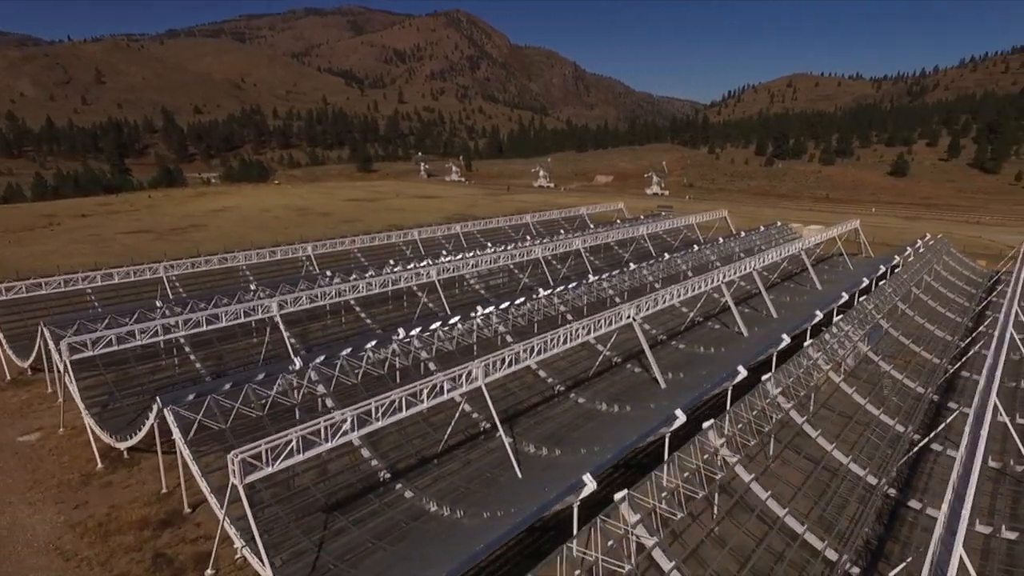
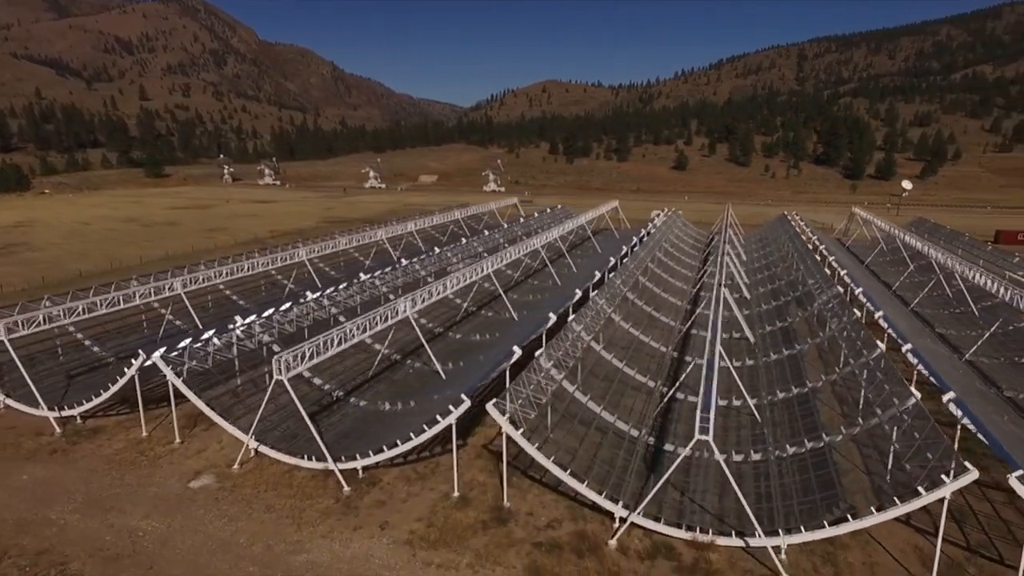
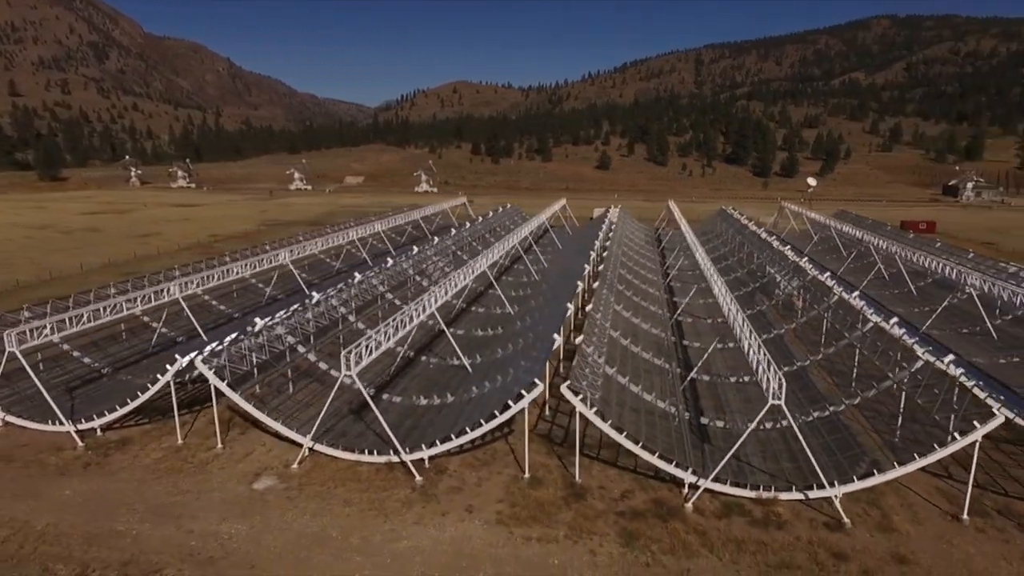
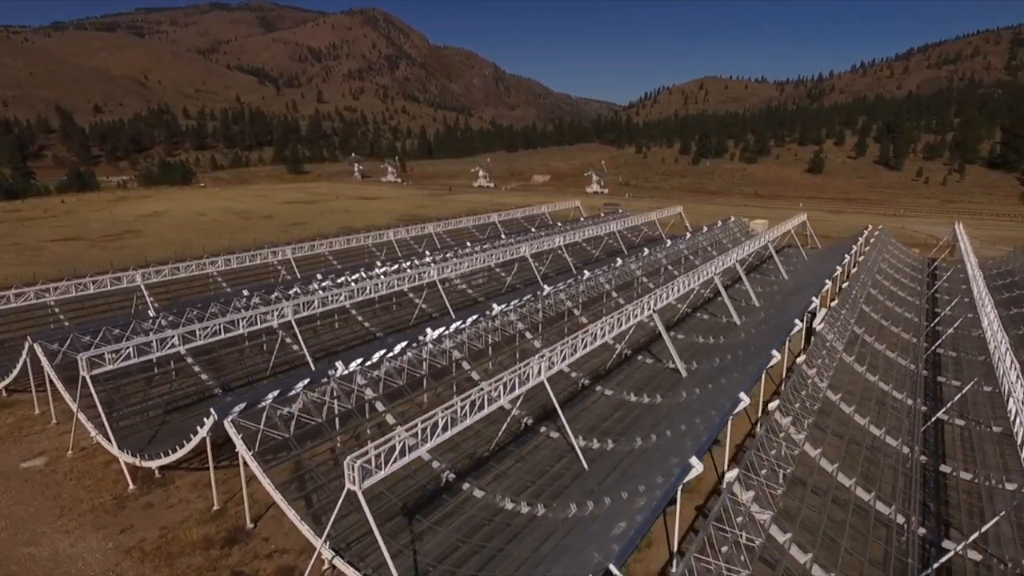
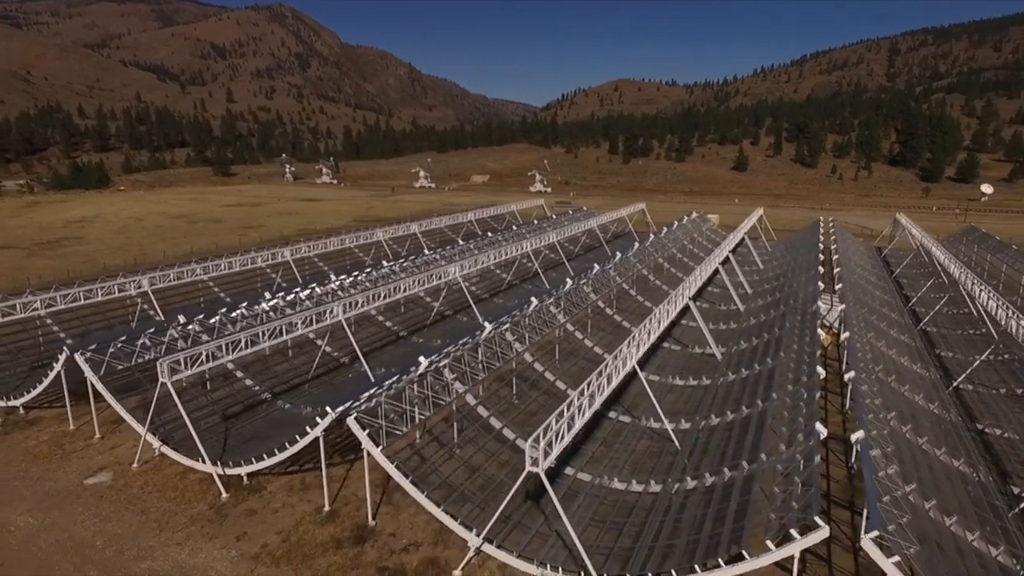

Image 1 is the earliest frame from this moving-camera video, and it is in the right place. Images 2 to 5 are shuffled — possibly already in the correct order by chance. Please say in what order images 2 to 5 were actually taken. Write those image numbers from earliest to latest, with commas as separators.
4, 5, 2, 3
